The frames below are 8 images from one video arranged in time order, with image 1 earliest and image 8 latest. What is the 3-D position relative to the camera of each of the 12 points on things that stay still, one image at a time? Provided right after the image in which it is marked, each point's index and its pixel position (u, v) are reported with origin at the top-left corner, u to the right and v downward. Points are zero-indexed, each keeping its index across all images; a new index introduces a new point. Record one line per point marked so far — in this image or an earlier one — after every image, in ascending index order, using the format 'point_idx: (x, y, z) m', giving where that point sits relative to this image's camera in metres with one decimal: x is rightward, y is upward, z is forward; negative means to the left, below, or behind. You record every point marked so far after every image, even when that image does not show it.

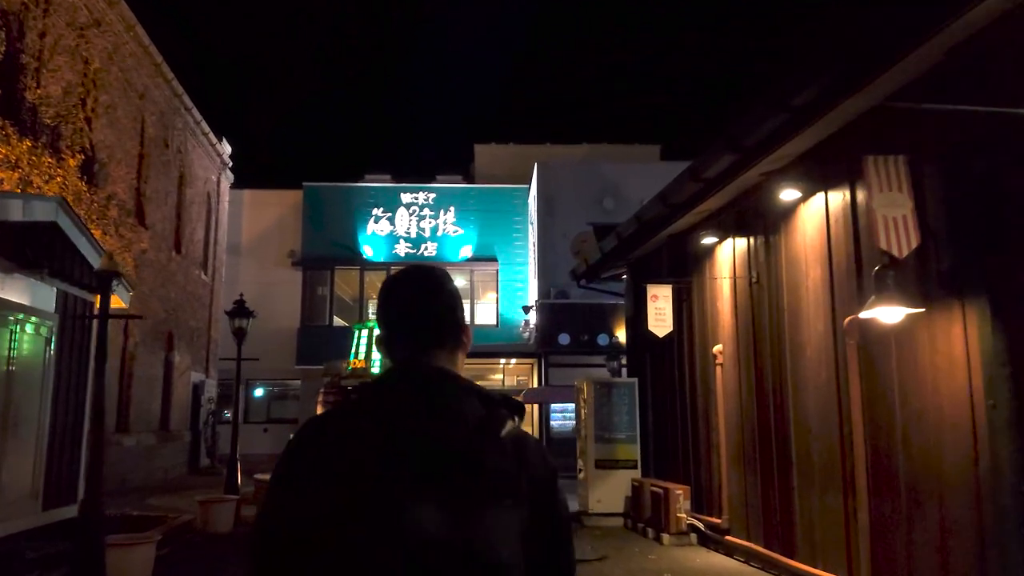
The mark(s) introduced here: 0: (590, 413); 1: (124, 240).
0: (+1.1, -1.7, +11.6) m
1: (-7.4, +0.9, +16.4) m
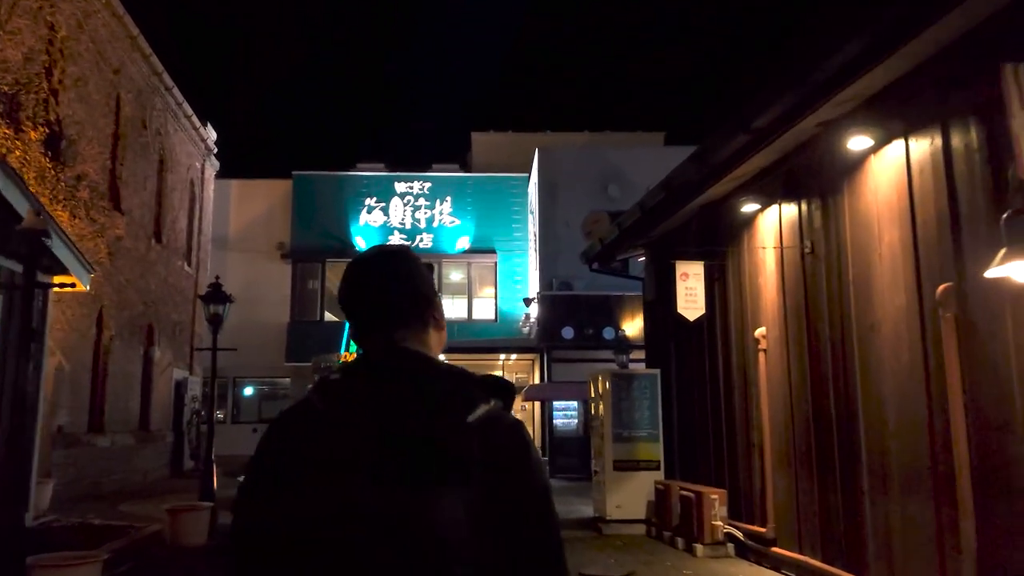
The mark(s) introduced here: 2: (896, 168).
0: (+1.2, -1.5, +10.4) m
1: (-7.4, +1.1, +15.2) m
2: (+2.7, +0.8, +5.9) m
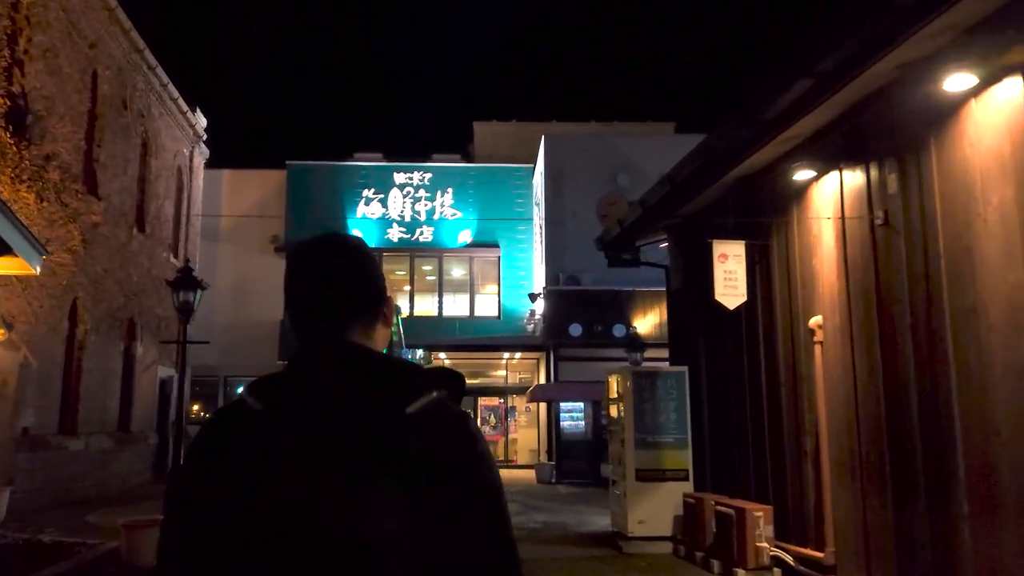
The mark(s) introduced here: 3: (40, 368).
0: (+1.3, -1.3, +9.2) m
1: (-7.3, +1.3, +14.0) m
2: (+2.7, +1.0, +4.7) m
3: (-7.3, -1.2, +13.2) m
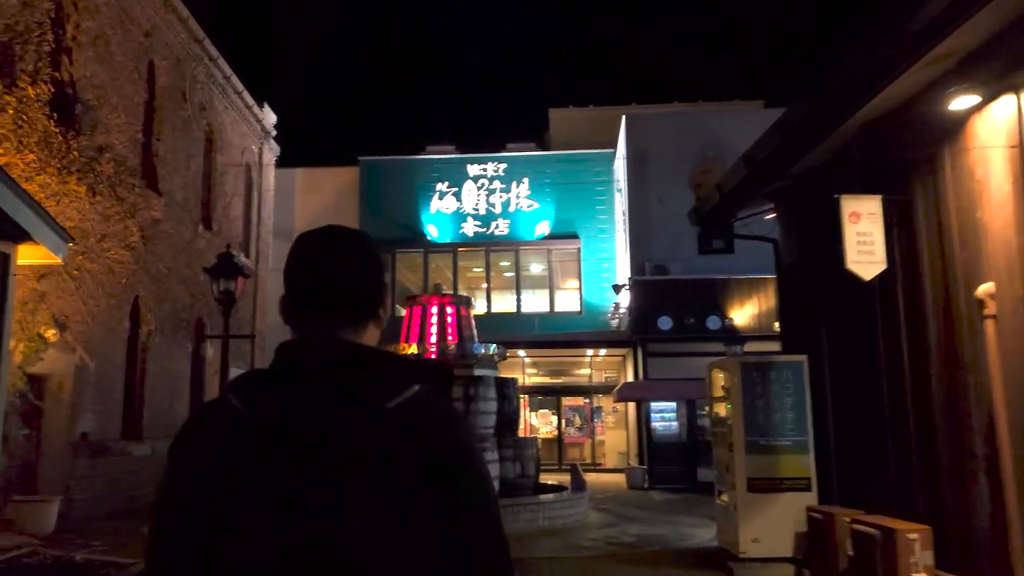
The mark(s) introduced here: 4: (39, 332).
0: (+2.1, -1.1, +7.8) m
1: (-6.0, +1.3, +13.4) m
2: (+3.0, +1.2, +3.2) m
3: (-6.1, -1.2, +12.6) m
4: (-5.9, -0.6, +10.8) m
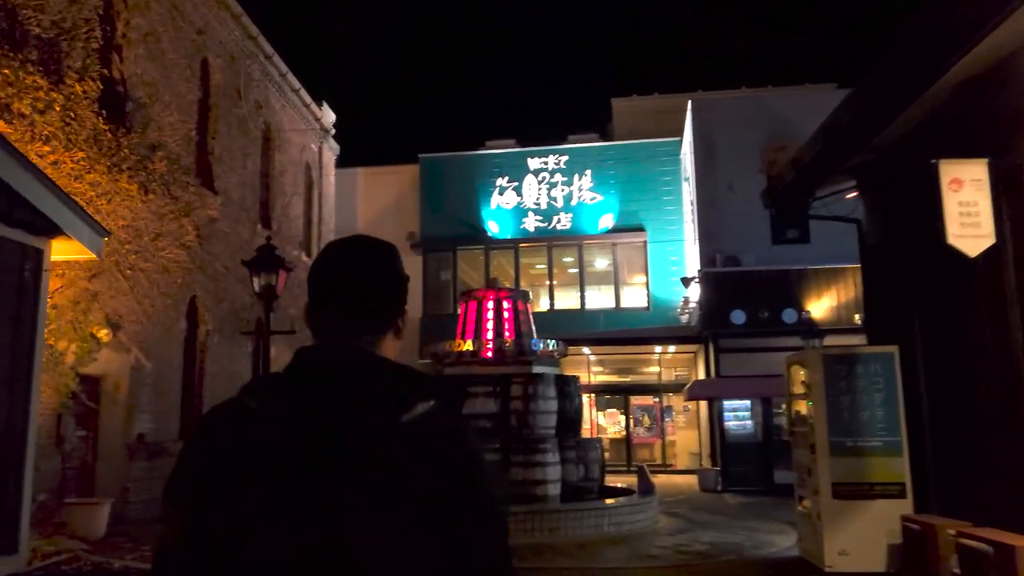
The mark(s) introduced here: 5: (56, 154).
0: (+2.5, -1.0, +7.0) m
1: (-5.1, +1.3, +13.3) m
2: (+3.1, +1.4, +2.4) m
3: (-5.2, -1.2, +12.5) m
4: (-5.2, -0.6, +10.7) m
5: (-5.3, +1.6, +10.0) m
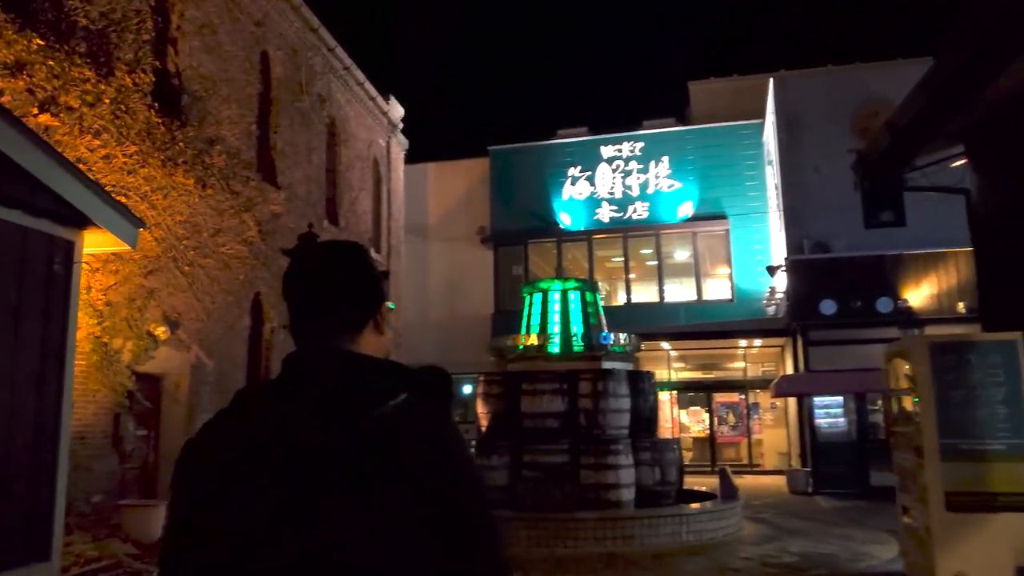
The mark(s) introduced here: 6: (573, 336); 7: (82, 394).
0: (+3.0, -0.8, +6.1) m
1: (-4.1, +1.4, +13.0) m
2: (+3.0, +1.5, +1.4) m
3: (-4.2, -1.1, +12.3) m
4: (-4.4, -0.5, +10.4) m
5: (-4.6, +1.6, +9.7) m
6: (+0.8, -0.6, +11.2) m
7: (-4.7, -1.1, +9.3) m
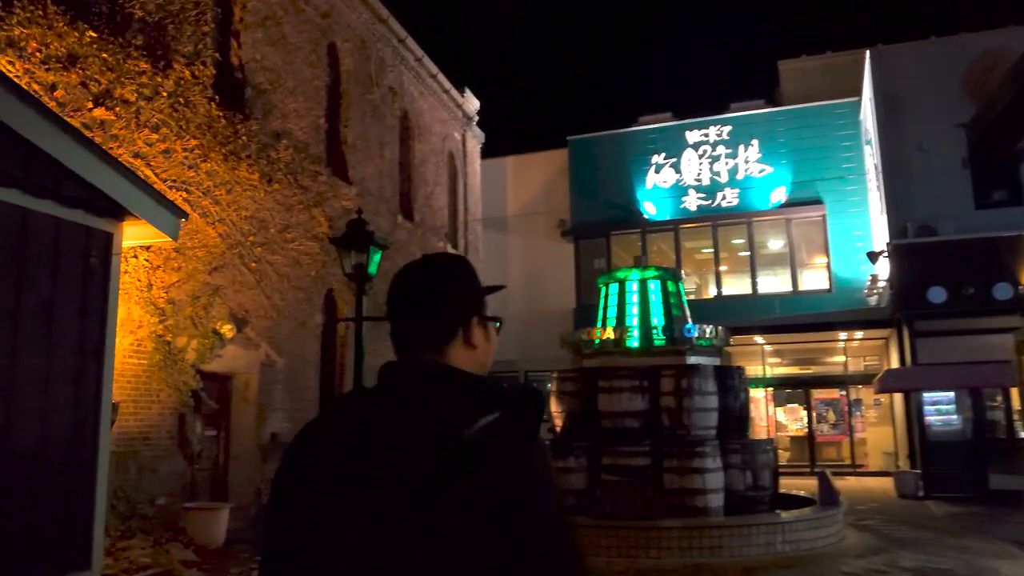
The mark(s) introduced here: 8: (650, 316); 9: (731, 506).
0: (+3.3, -0.7, +5.1) m
1: (-3.0, +1.4, +12.8) m
2: (+2.9, +1.7, +0.4) m
3: (-3.1, -1.1, +12.0) m
4: (-3.5, -0.5, +10.2) m
5: (-3.9, +1.6, +9.5) m
6: (+1.7, -0.5, +10.5) m
7: (-3.9, -1.1, +9.1) m
8: (+1.7, -0.4, +10.6) m
9: (+2.4, -2.4, +9.6) m
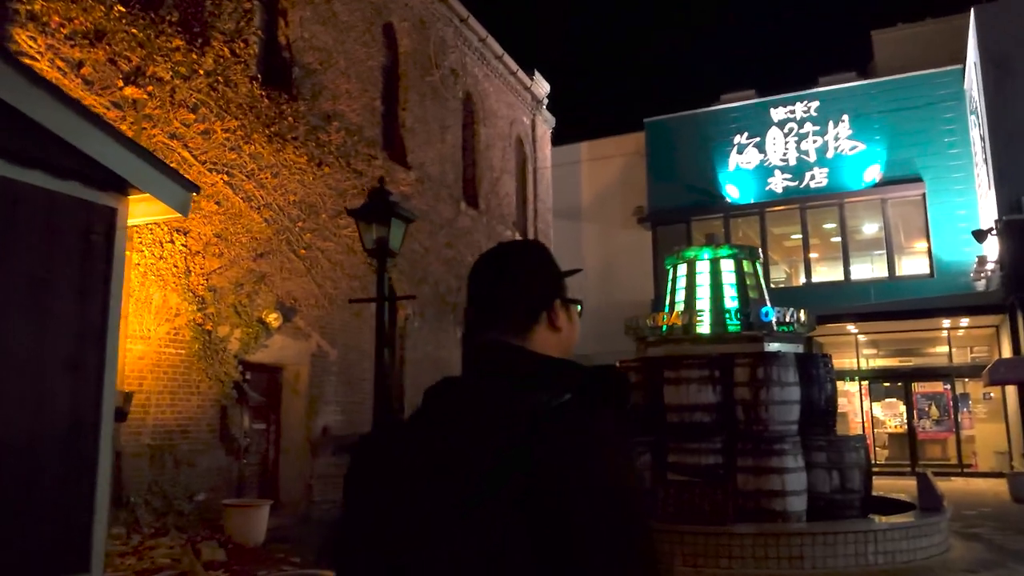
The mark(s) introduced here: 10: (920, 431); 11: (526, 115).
0: (+3.4, -0.5, +4.0) m
1: (-2.1, +1.6, +12.3) m
2: (+2.5, +1.8, -0.6) m
3: (-2.3, -0.9, +11.5) m
4: (-2.9, -0.3, +9.8) m
5: (-3.3, +1.8, +9.1) m
6: (+2.4, -0.3, +9.5) m
7: (-3.3, -1.0, +8.7) m
8: (+2.4, -0.1, +9.6) m
9: (+3.0, -2.2, +8.6) m
10: (+9.1, -3.2, +19.2) m
11: (+0.3, +3.9, +19.2) m
